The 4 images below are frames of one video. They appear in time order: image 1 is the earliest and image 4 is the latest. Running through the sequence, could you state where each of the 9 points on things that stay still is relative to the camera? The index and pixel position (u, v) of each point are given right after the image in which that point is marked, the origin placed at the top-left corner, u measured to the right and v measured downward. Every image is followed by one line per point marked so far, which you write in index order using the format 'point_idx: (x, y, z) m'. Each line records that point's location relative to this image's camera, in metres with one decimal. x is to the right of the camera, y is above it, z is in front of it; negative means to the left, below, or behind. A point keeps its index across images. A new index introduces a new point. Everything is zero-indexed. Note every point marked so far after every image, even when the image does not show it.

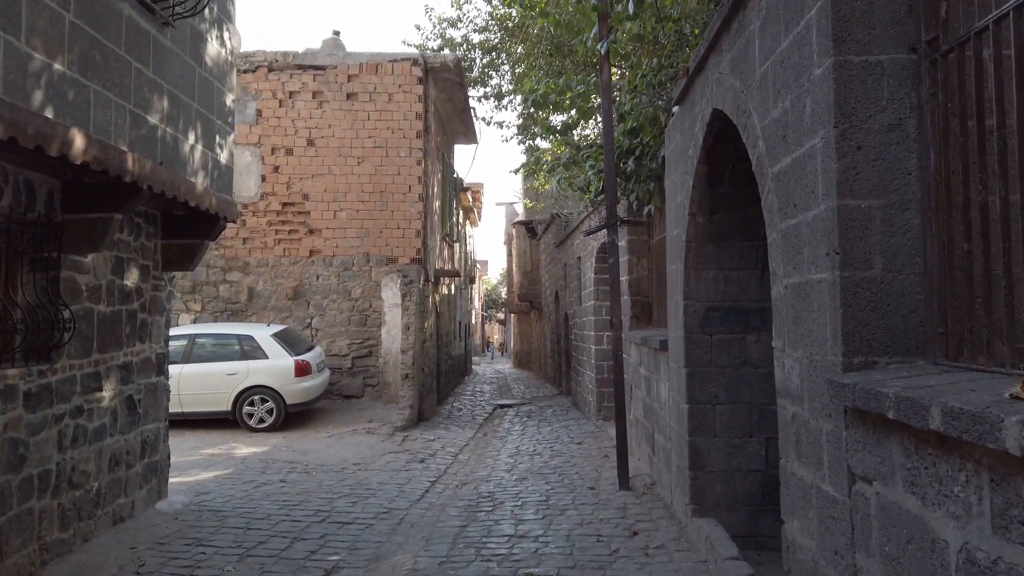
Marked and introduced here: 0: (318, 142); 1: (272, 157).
0: (-3.0, +2.3, +11.9) m
1: (-3.7, +2.1, +11.9) m
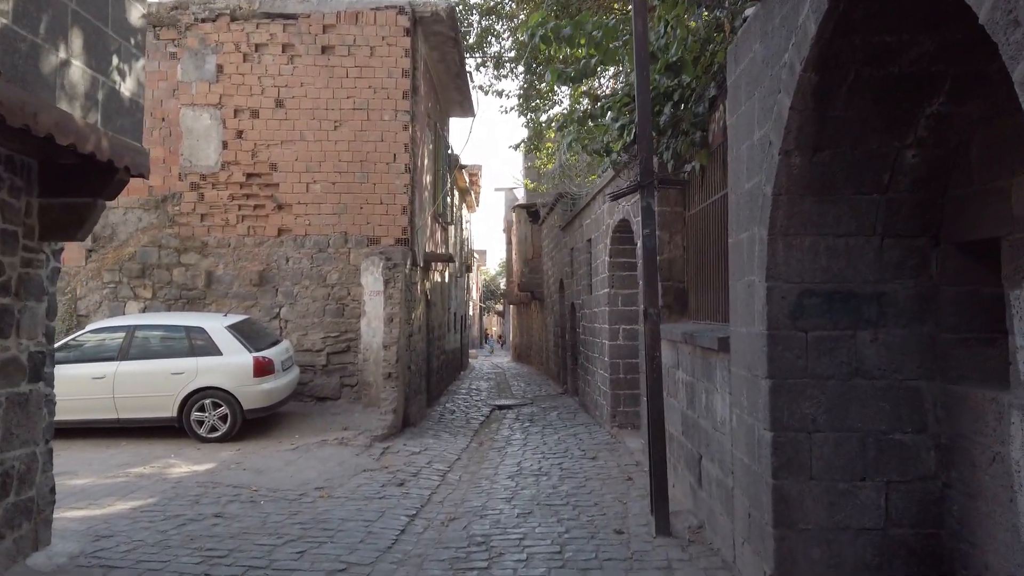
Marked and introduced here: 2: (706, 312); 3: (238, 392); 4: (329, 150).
0: (-3.0, +2.5, +10.2) m
1: (-3.7, +2.3, +10.2) m
2: (+1.5, -0.2, +5.7) m
3: (-3.0, -1.1, +8.3) m
4: (-2.5, +1.8, +10.2) m
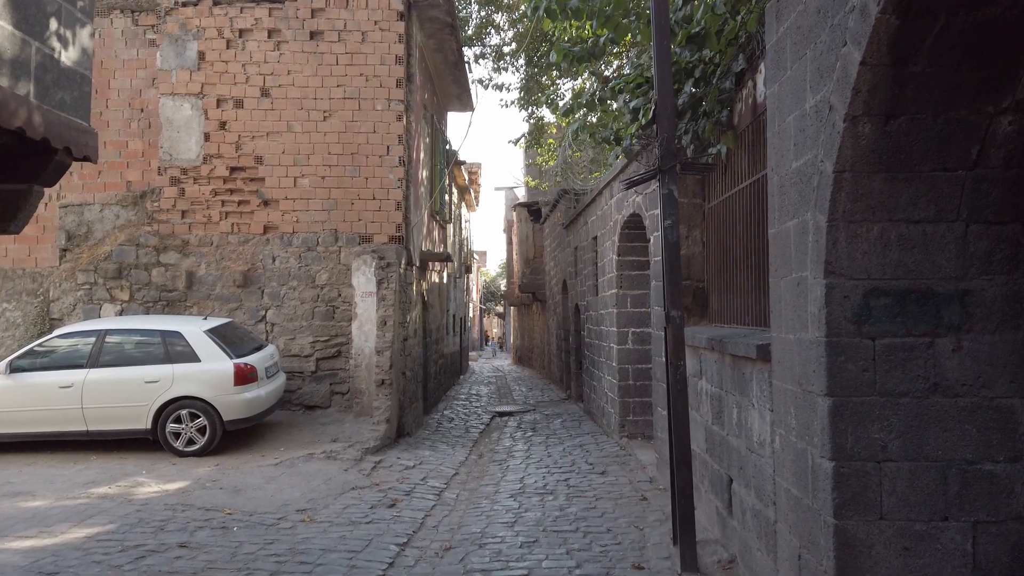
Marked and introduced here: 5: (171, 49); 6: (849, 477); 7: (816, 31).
0: (-3.0, +2.5, +9.6) m
1: (-3.7, +2.2, +9.6) m
2: (+1.5, -0.2, +5.1) m
3: (-3.0, -1.2, +7.7) m
4: (-2.4, +1.8, +9.6) m
5: (-4.3, +3.0, +9.6) m
6: (+1.3, -0.7, +2.9) m
7: (+1.2, +1.0, +3.0) m
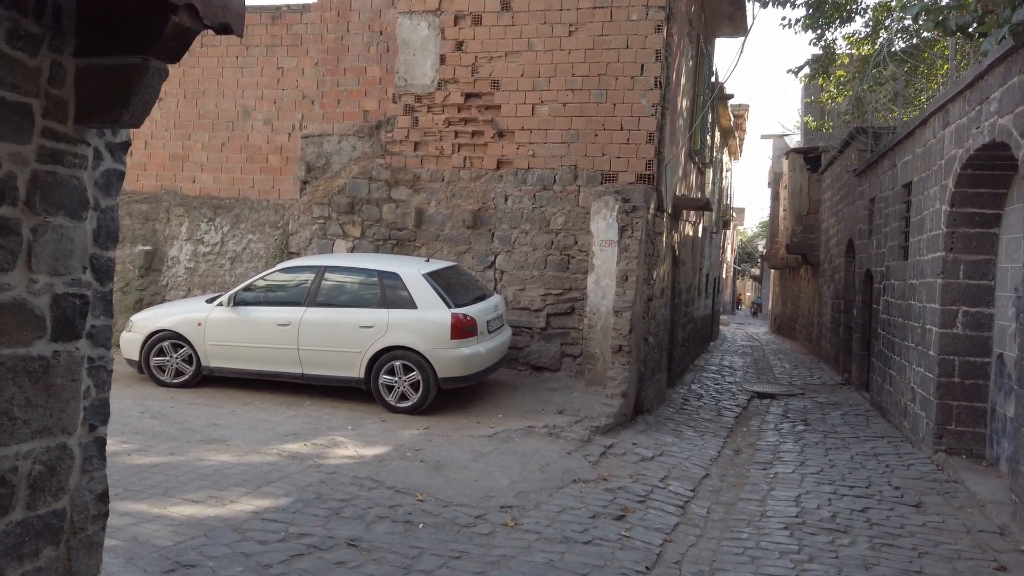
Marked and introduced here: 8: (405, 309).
0: (0.0, +3.1, +8.3) m
1: (-0.6, +2.9, +8.6) m
2: (+2.7, 0.0, +2.8) m
3: (-0.7, -0.6, +6.8) m
4: (+0.5, +2.4, +8.2) m
5: (-1.2, +3.7, +8.8) m
6: (+1.8, -0.7, +0.8) m
7: (+1.9, +1.1, +0.9) m
8: (-1.0, -0.2, +6.9) m
